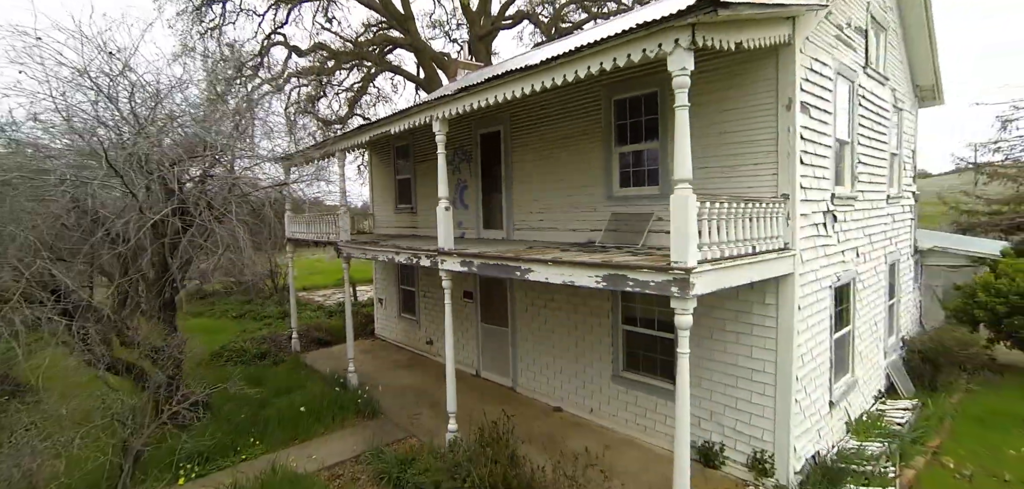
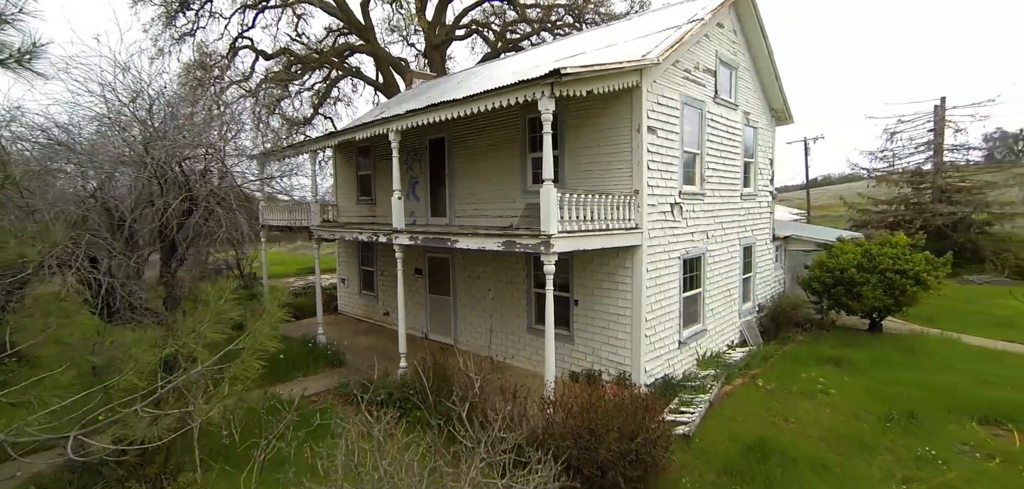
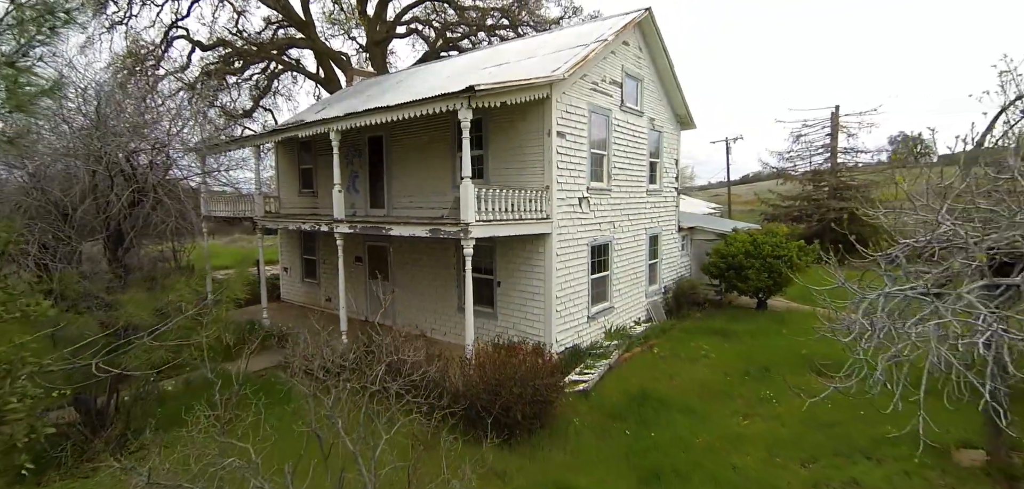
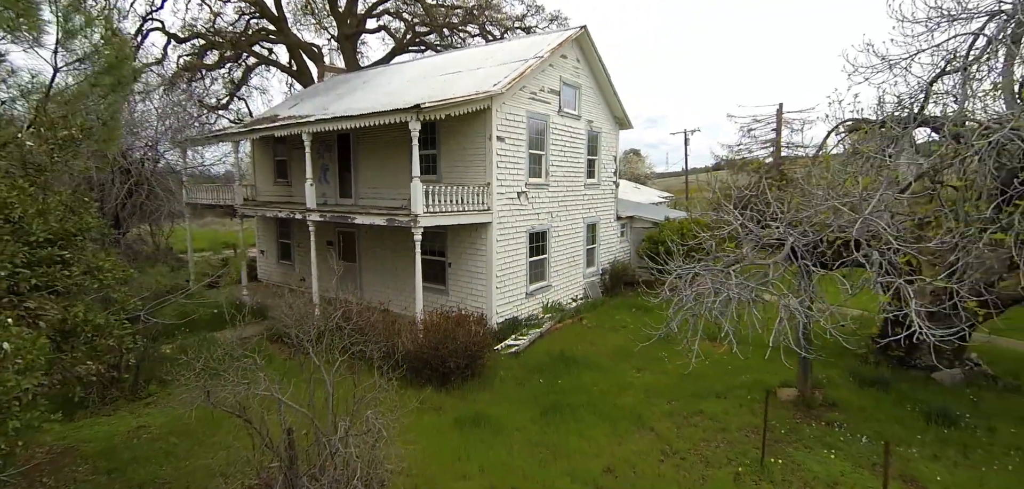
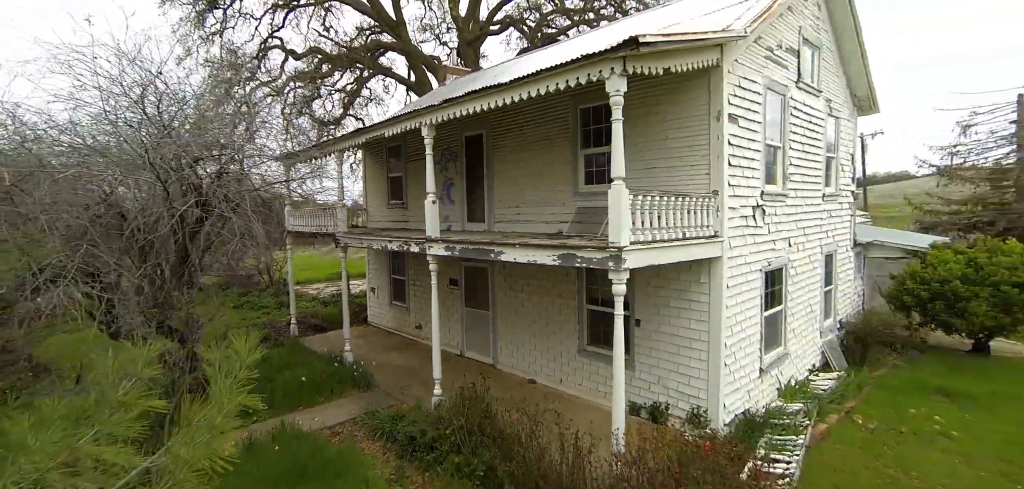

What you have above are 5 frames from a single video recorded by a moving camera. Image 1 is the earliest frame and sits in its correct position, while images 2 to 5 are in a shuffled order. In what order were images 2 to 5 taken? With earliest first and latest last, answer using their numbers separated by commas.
5, 2, 3, 4
